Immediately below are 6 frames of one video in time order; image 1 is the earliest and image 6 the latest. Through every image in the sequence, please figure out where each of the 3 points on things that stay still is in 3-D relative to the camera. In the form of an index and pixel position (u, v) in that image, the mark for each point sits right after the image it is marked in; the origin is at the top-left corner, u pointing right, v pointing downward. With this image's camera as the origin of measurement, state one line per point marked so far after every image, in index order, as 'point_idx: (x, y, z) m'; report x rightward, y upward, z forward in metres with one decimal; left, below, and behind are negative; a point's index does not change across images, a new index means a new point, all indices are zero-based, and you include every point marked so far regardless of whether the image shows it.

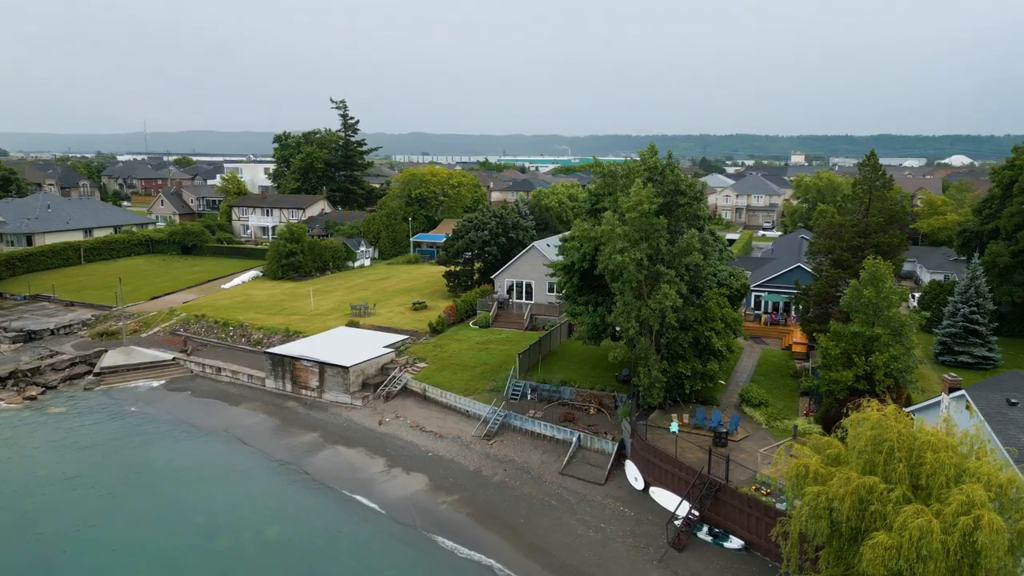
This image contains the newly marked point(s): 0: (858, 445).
0: (+8.7, -3.9, +16.9) m
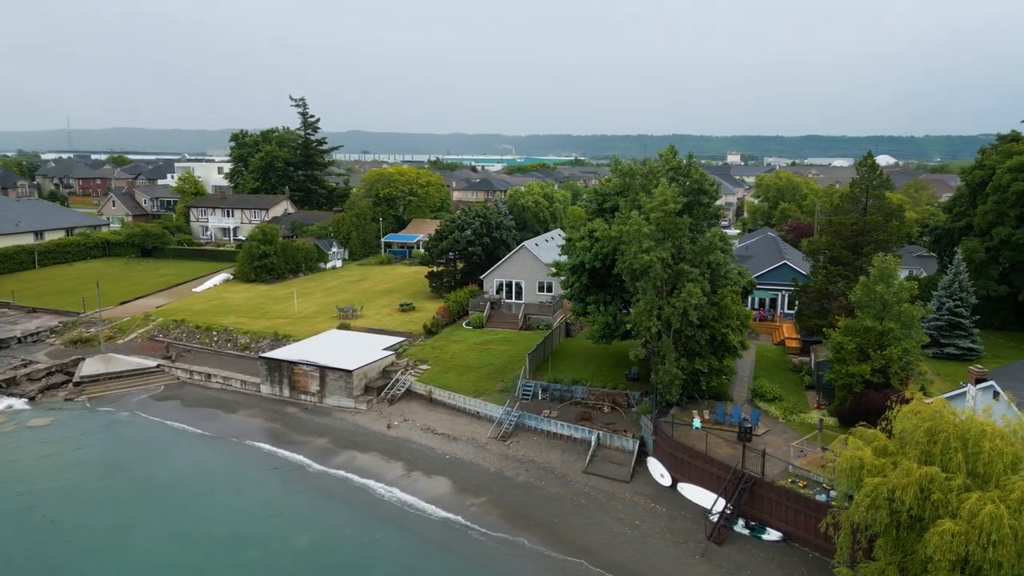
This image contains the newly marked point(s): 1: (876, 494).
0: (+10.3, -3.8, +17.5) m
1: (+9.2, -5.2, +17.0) m
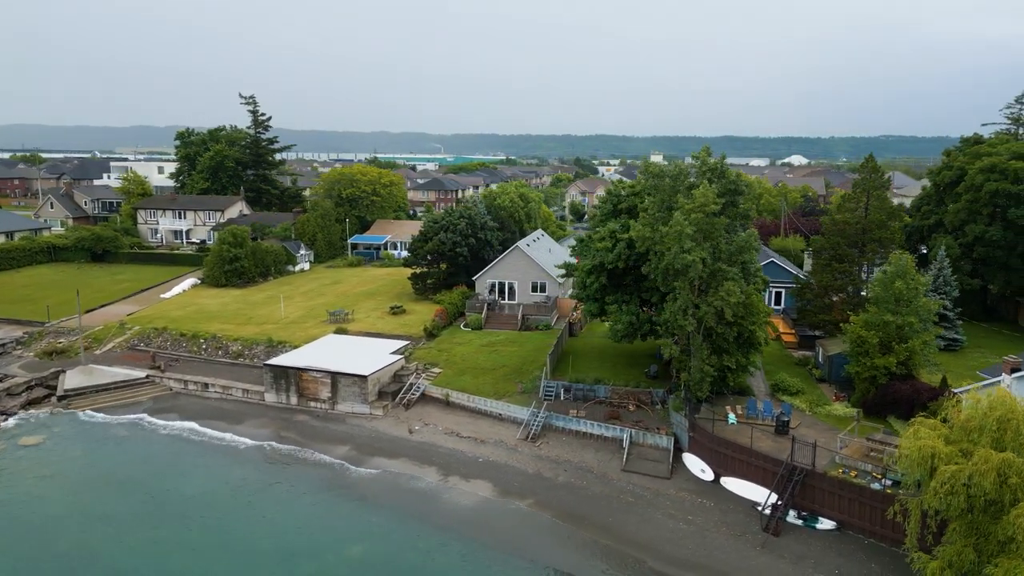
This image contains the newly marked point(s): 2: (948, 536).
0: (+12.8, -3.7, +18.4) m
1: (+11.7, -5.1, +17.8) m
2: (+11.9, -6.8, +18.4) m
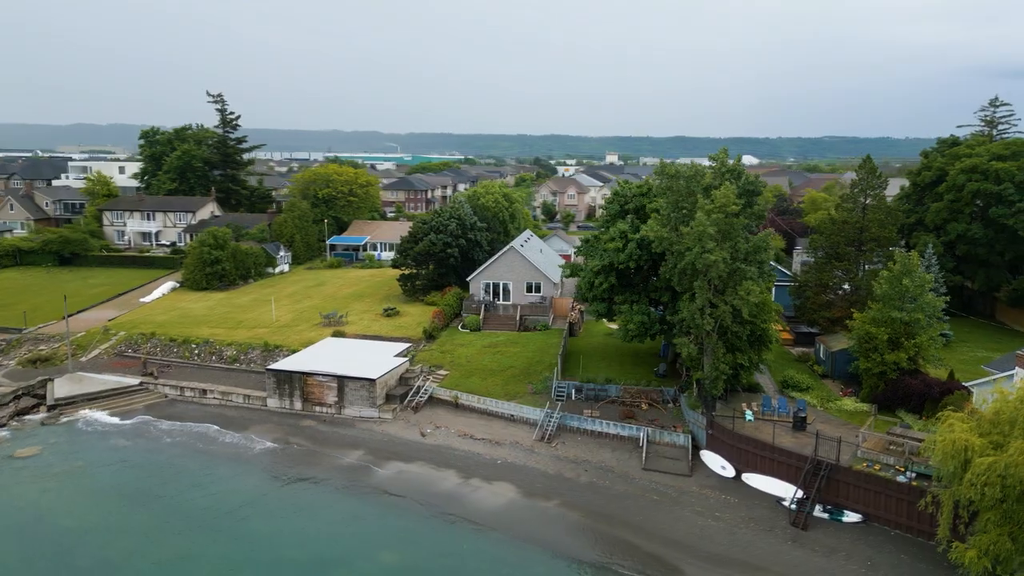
0: (+14.1, -3.7, +19.1) m
1: (+13.1, -5.0, +18.5) m
2: (+13.3, -6.7, +19.1) m
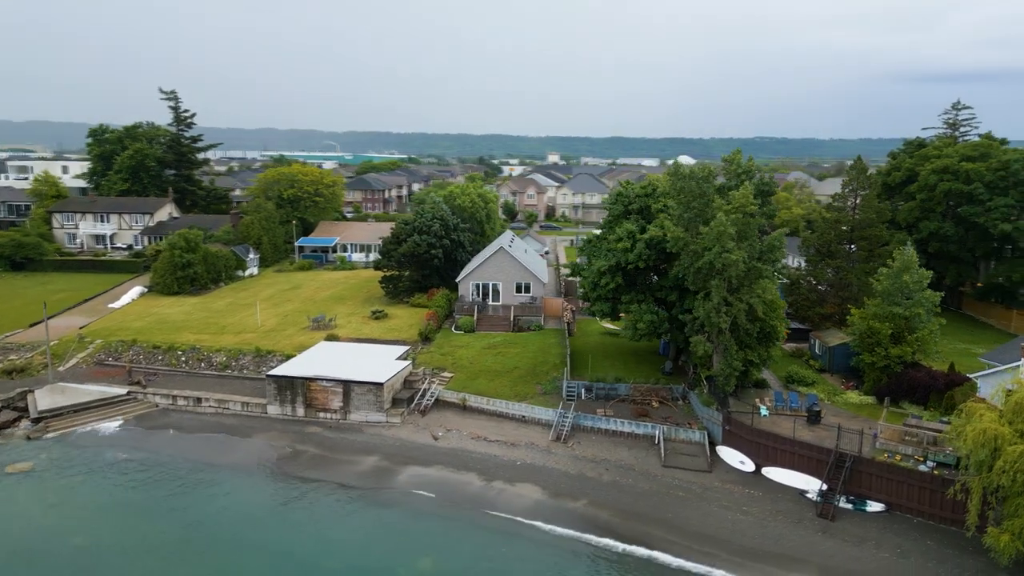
0: (+15.6, -3.5, +20.2) m
1: (+14.6, -4.9, +19.4) m
2: (+14.8, -6.6, +20.1) m
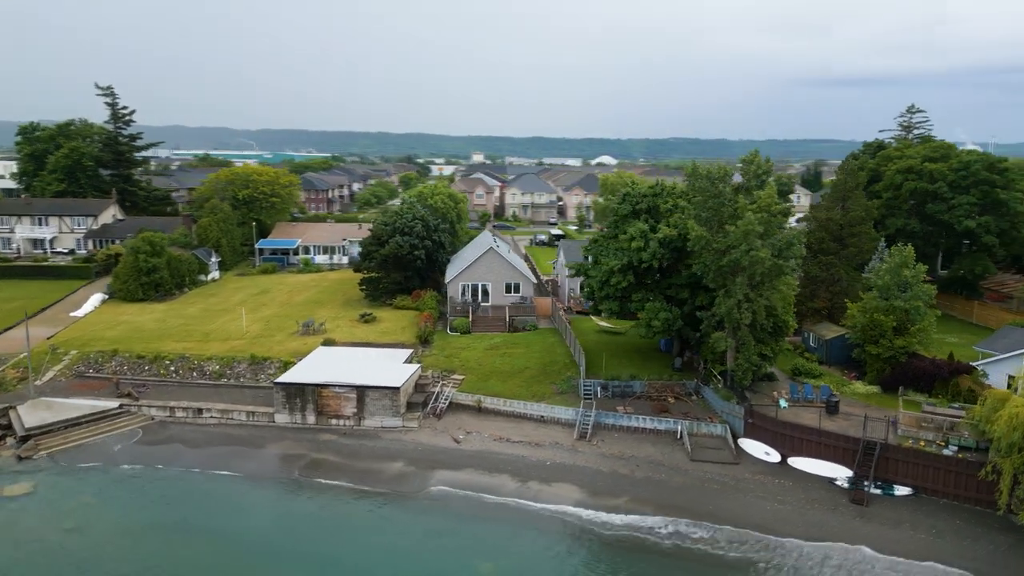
0: (+17.6, -3.3, +21.8) m
1: (+16.8, -4.7, +21.0) m
2: (+16.9, -6.4, +21.6) m
